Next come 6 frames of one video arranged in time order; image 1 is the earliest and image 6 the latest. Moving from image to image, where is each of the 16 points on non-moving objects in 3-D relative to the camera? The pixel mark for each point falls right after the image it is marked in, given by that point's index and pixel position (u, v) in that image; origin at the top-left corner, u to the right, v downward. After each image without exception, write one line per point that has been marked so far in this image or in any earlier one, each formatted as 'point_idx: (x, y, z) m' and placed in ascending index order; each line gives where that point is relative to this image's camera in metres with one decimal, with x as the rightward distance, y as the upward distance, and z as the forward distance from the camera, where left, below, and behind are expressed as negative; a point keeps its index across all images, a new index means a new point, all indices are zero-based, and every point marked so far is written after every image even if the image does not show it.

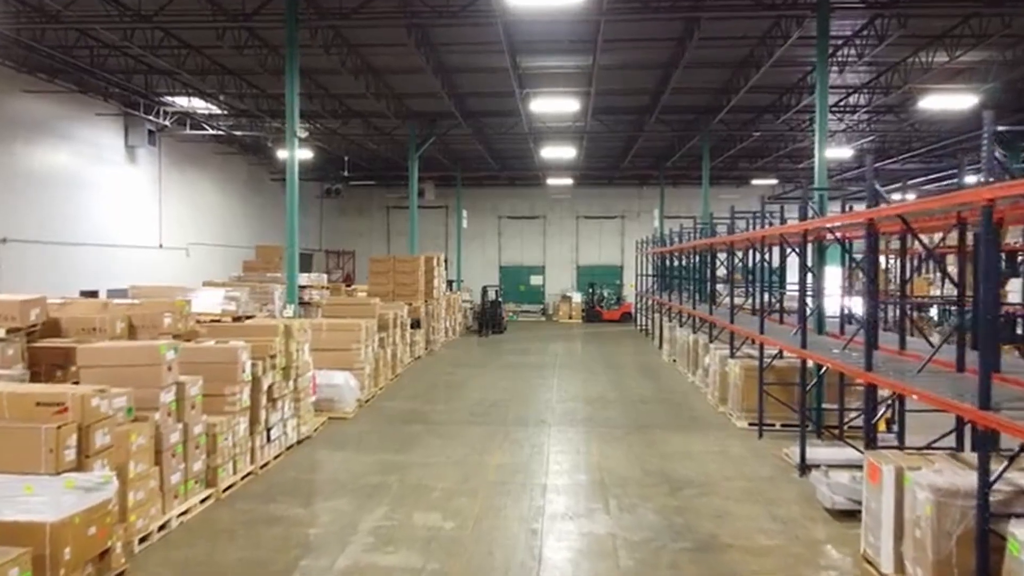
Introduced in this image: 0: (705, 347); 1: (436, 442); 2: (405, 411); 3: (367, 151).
0: (+3.4, -1.0, +11.3) m
1: (-1.0, -2.0, +8.1) m
2: (-1.6, -1.9, +9.9) m
3: (-4.5, +4.3, +20.0) m
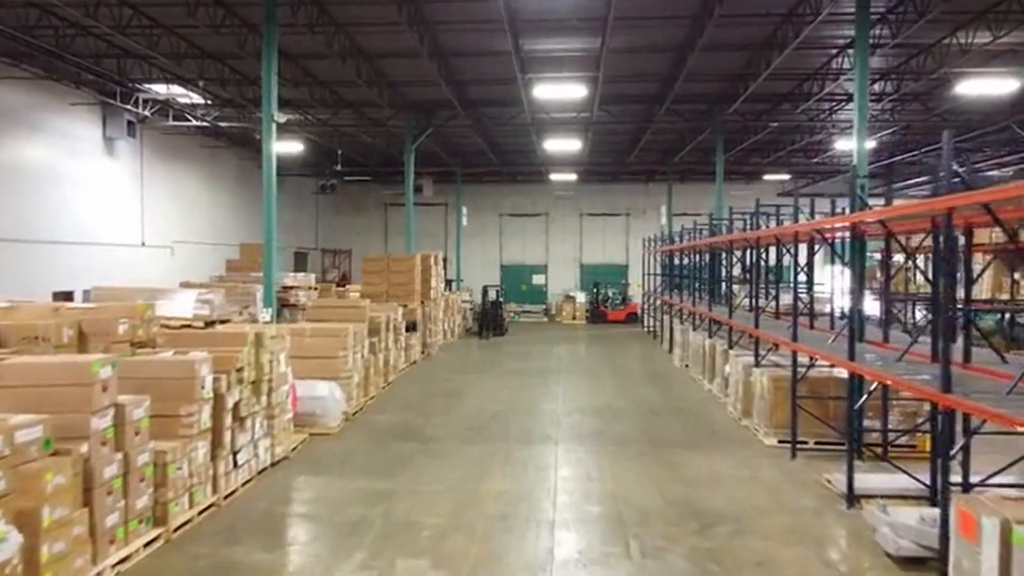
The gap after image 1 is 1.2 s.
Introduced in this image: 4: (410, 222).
0: (+3.4, -1.0, +10.4) m
1: (-0.9, -2.0, +7.2) m
2: (-1.6, -1.9, +9.0) m
3: (-4.4, +4.3, +19.0) m
4: (-2.5, +1.6, +15.9) m
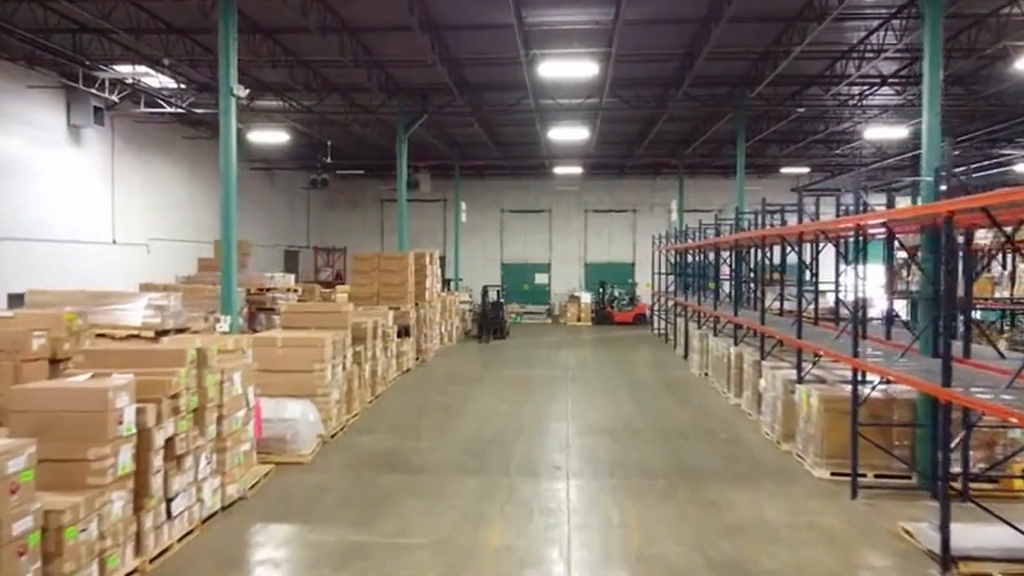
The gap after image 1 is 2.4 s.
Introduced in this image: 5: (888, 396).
0: (+3.5, -1.1, +9.1) m
1: (-0.9, -2.0, +6.0) m
2: (-1.6, -2.0, +7.8) m
3: (-4.4, +4.3, +17.8) m
4: (-2.5, +1.6, +14.7) m
5: (+3.9, -1.1, +6.6) m
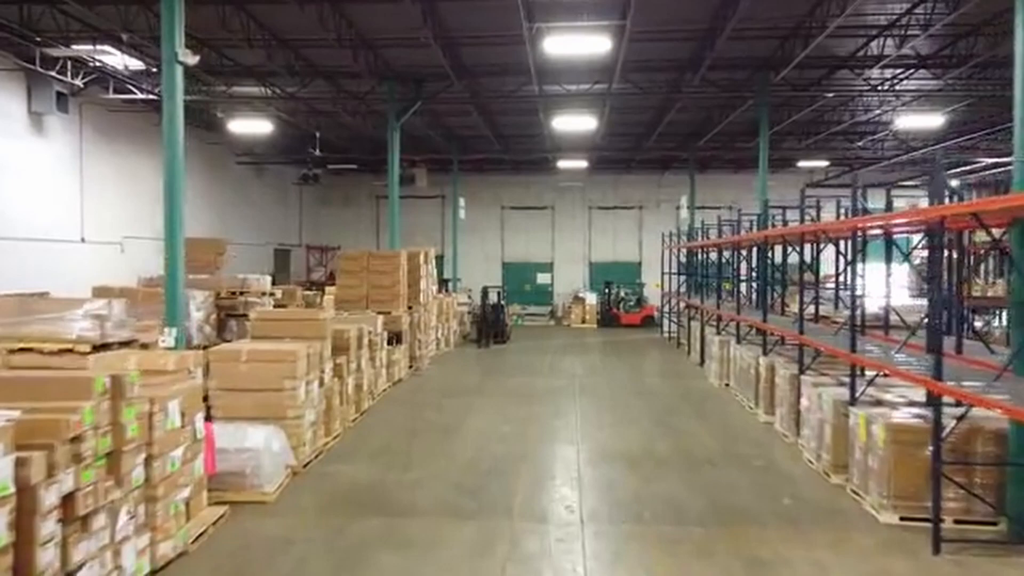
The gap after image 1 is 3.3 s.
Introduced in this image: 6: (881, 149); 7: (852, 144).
0: (+3.5, -1.1, +8.0) m
1: (-0.9, -2.1, +4.8) m
2: (-1.6, -2.0, +6.6) m
3: (-4.3, +4.2, +16.6) m
4: (-2.4, +1.6, +13.5) m
5: (+3.9, -1.2, +5.5) m
6: (+11.4, +4.3, +20.0) m
7: (+10.0, +4.2, +19.0) m
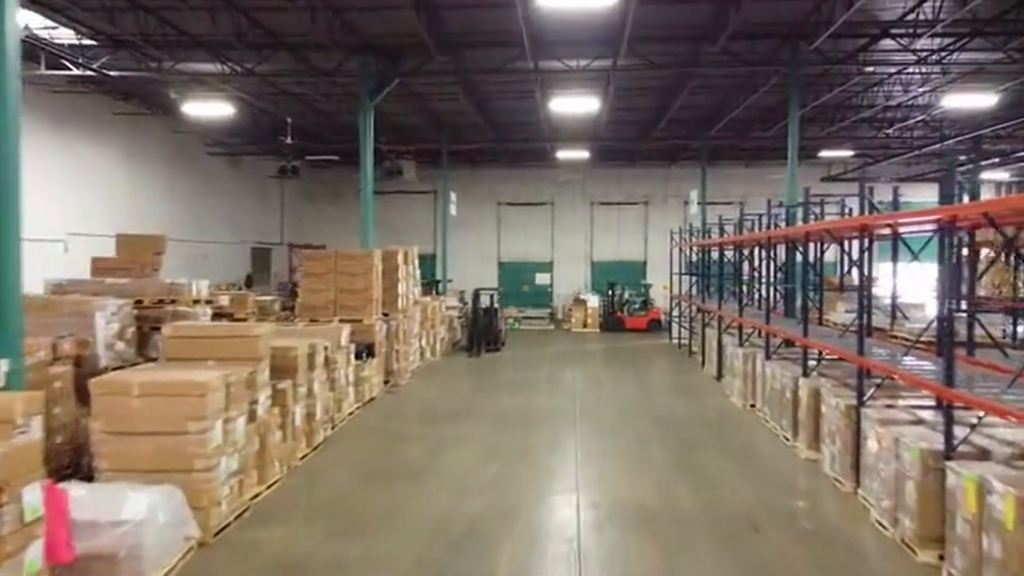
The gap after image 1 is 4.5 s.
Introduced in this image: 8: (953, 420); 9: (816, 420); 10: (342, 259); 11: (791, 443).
0: (+3.3, -1.2, +6.3) m
1: (-1.1, -2.2, +3.2) m
2: (-1.7, -2.1, +5.0) m
3: (-4.5, +4.2, +15.0) m
4: (-2.6, +1.5, +11.9) m
5: (+3.7, -1.2, +3.8) m
6: (+11.3, +4.3, +18.3) m
7: (+9.9, +4.2, +17.3) m
8: (+3.4, -1.0, +5.0) m
9: (+3.4, -1.5, +7.3) m
10: (-2.8, +0.5, +10.7) m
11: (+3.4, -1.9, +7.9) m
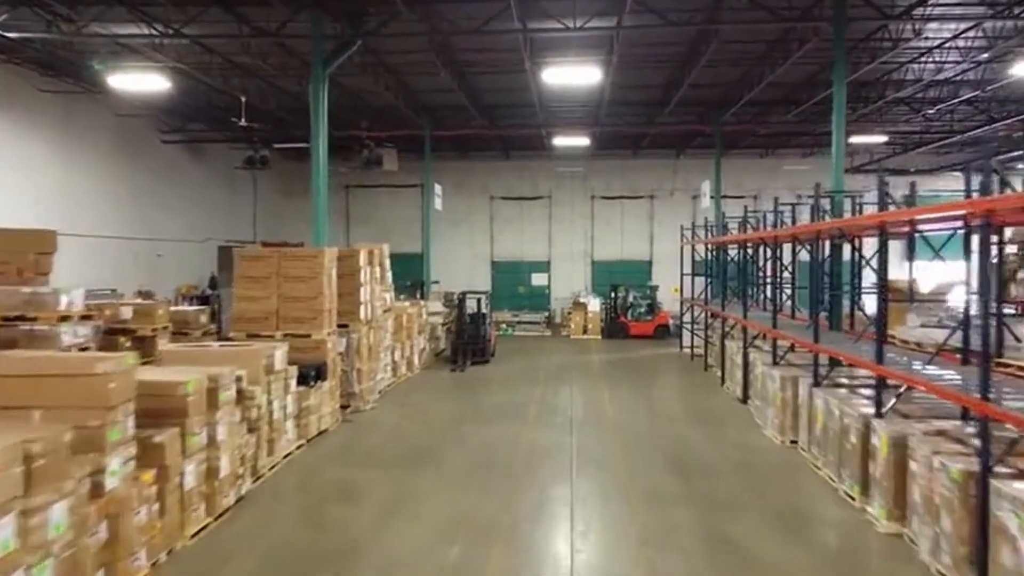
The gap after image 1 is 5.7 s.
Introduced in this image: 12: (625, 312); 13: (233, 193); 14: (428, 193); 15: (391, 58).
0: (+3.1, -1.3, +4.3) m
1: (-1.3, -2.3, +1.2) m
2: (-2.0, -2.2, +3.0) m
3: (-4.7, +4.1, +13.0) m
4: (-2.8, +1.4, +9.9) m
5: (+3.5, -1.3, +1.8) m
6: (+11.1, +4.2, +16.3) m
7: (+9.7, +4.1, +15.3) m
8: (+3.2, -1.1, +3.1) m
9: (+3.2, -1.6, +5.3) m
10: (-3.0, +0.4, +8.7) m
11: (+3.2, -2.0, +5.9) m
12: (+3.4, -0.7, +19.5) m
13: (-8.6, +2.9, +19.9) m
14: (-2.5, +2.8, +19.3) m
15: (-2.1, +4.0, +11.4) m
